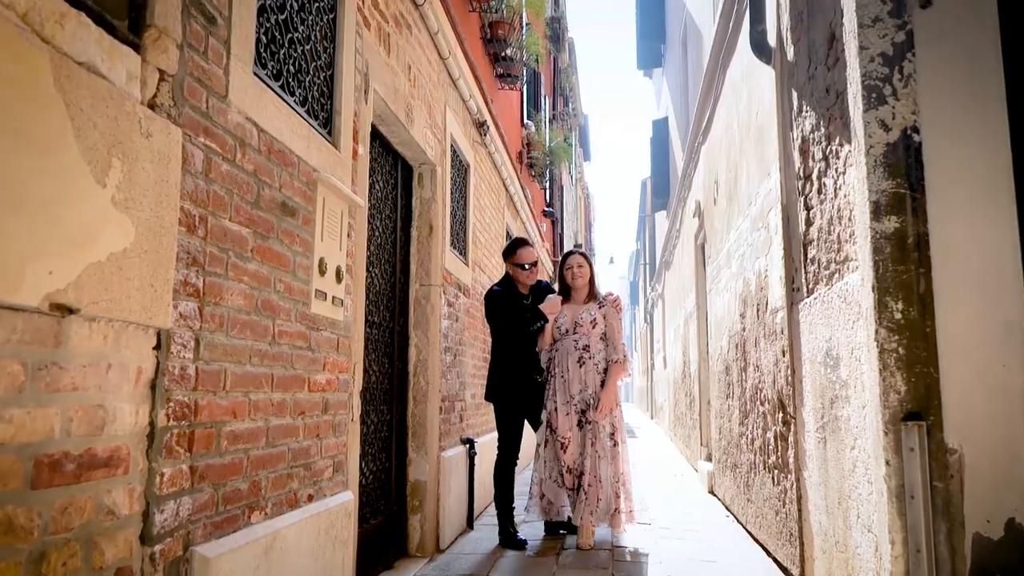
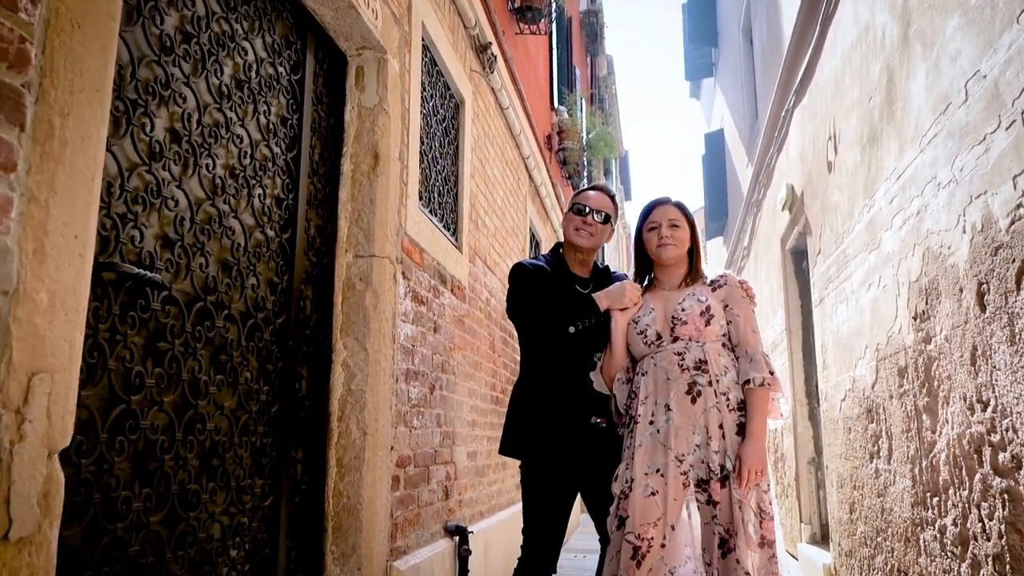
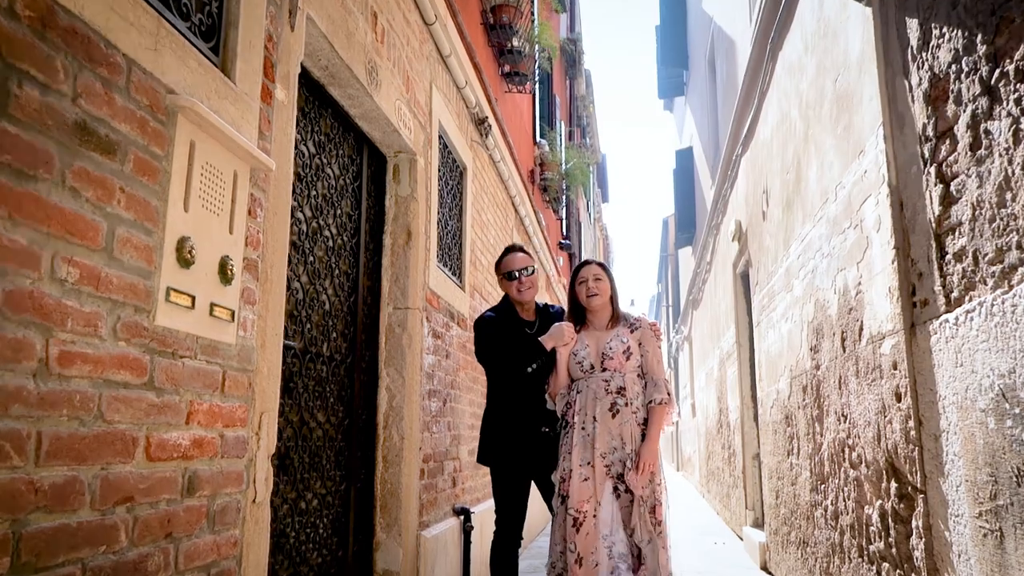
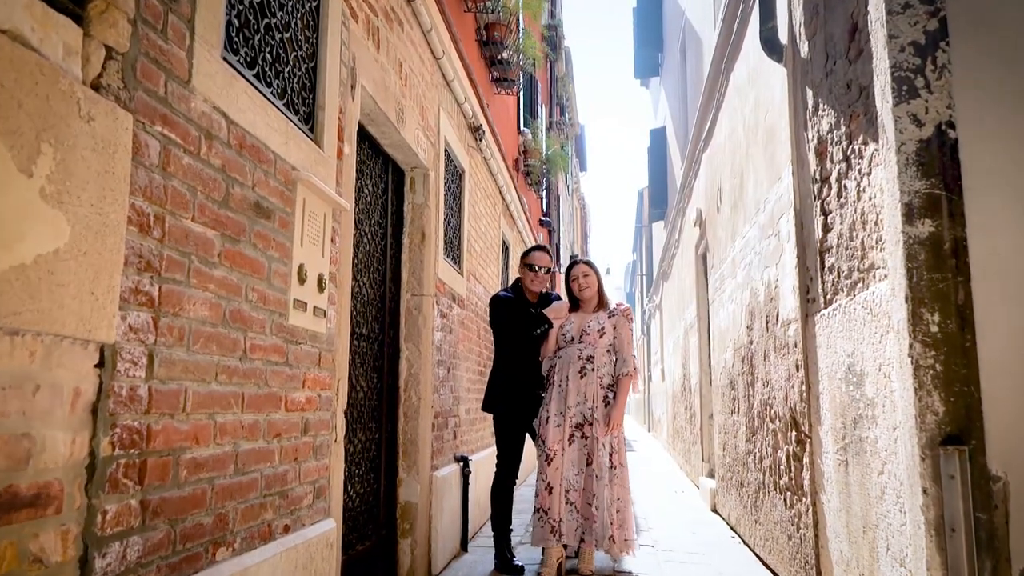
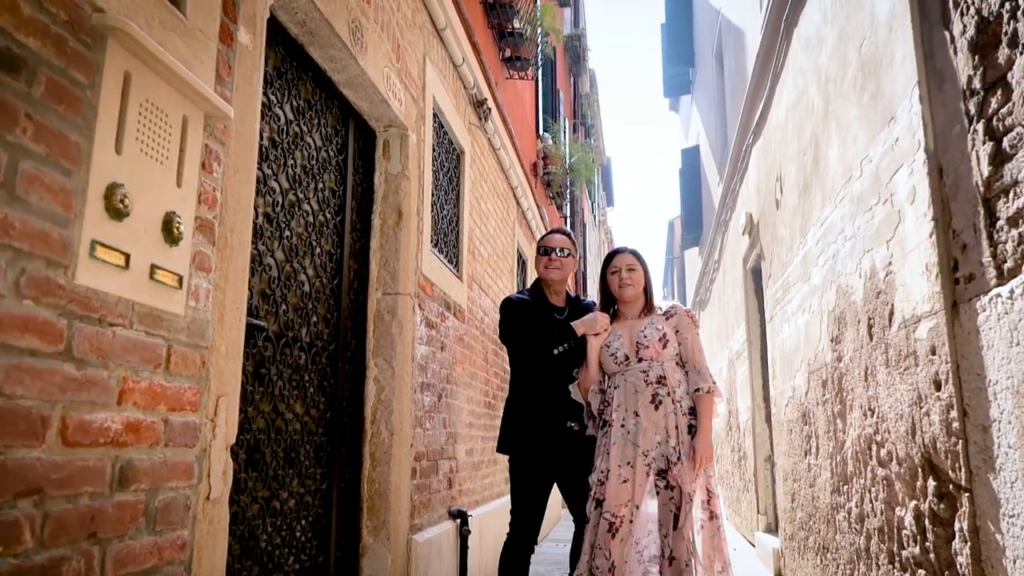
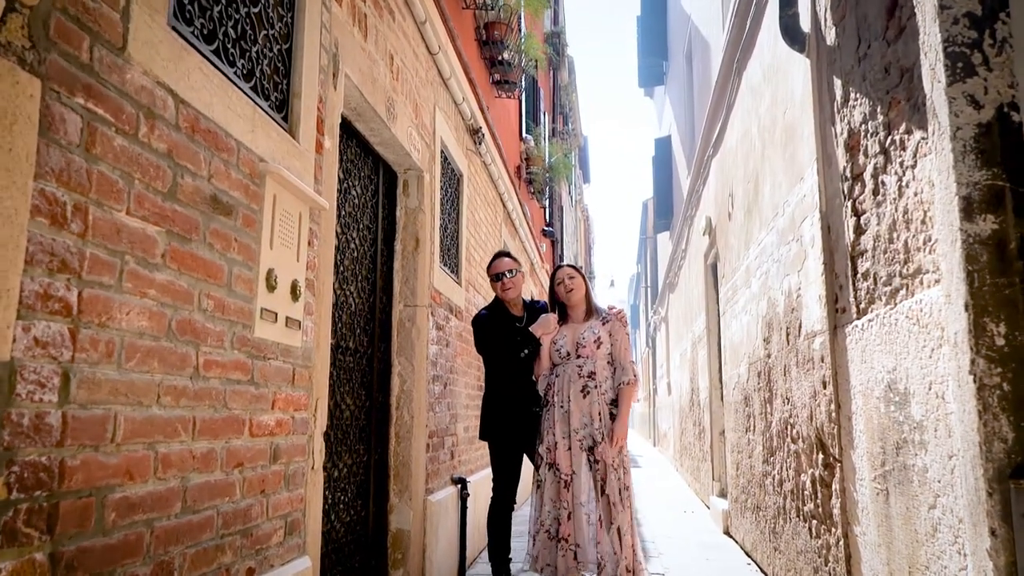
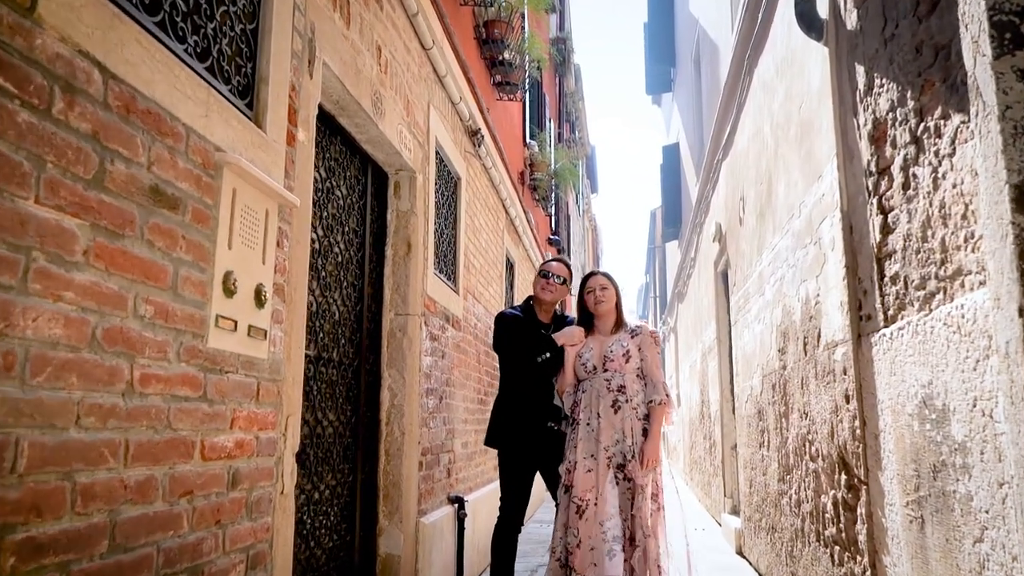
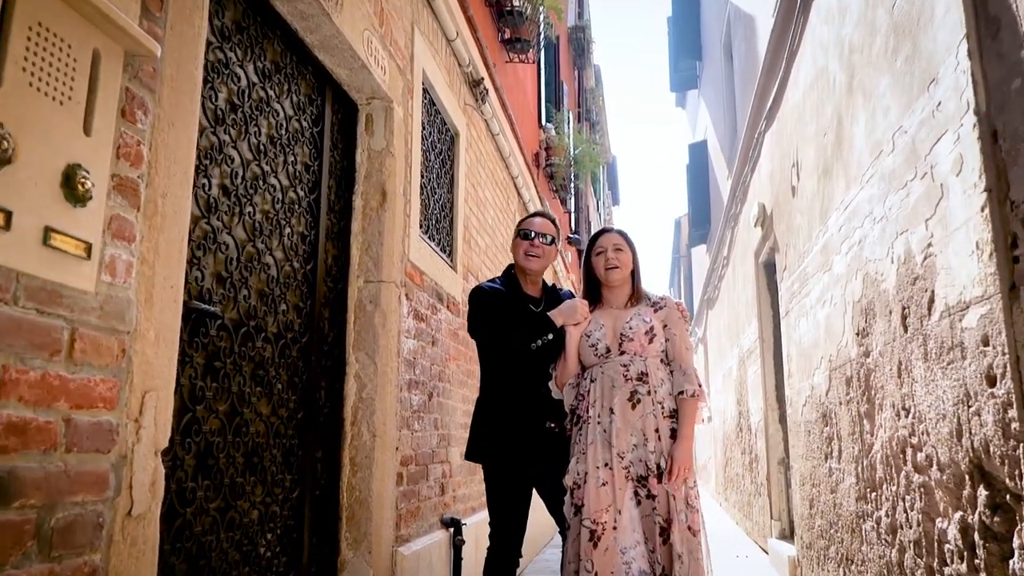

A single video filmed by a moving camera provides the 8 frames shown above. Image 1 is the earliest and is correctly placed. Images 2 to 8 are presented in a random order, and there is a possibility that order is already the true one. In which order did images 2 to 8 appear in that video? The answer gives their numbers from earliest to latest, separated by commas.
4, 6, 7, 3, 5, 8, 2
